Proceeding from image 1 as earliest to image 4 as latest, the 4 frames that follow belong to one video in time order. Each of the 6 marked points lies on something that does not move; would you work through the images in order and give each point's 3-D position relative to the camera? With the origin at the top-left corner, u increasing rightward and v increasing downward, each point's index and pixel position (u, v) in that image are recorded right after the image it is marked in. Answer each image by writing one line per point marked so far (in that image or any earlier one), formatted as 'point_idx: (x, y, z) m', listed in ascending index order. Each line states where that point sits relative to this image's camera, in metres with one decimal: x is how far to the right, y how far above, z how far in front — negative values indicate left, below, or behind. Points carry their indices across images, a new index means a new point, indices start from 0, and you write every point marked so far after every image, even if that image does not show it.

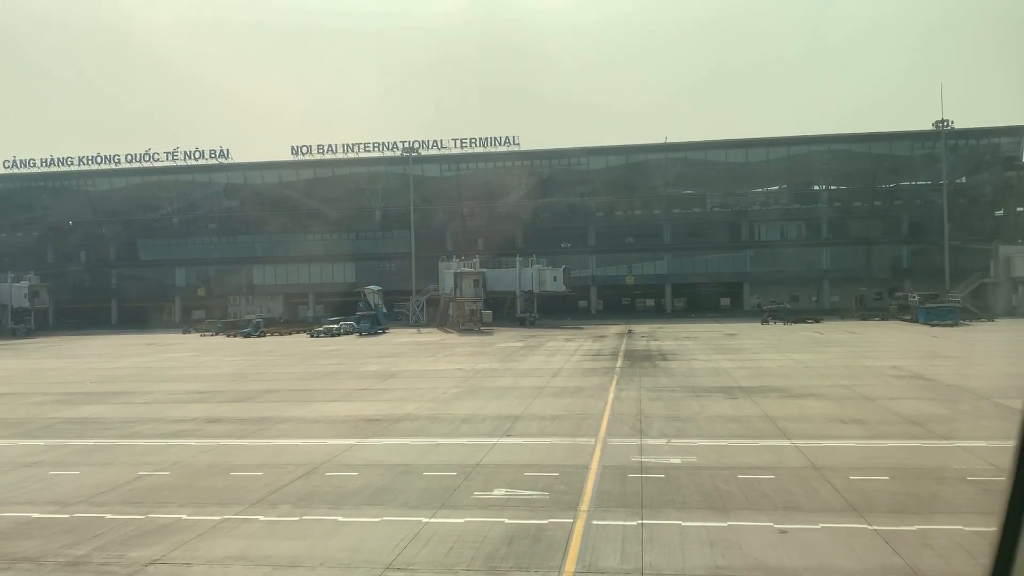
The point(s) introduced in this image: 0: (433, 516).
0: (-1.3, -3.9, +11.7) m
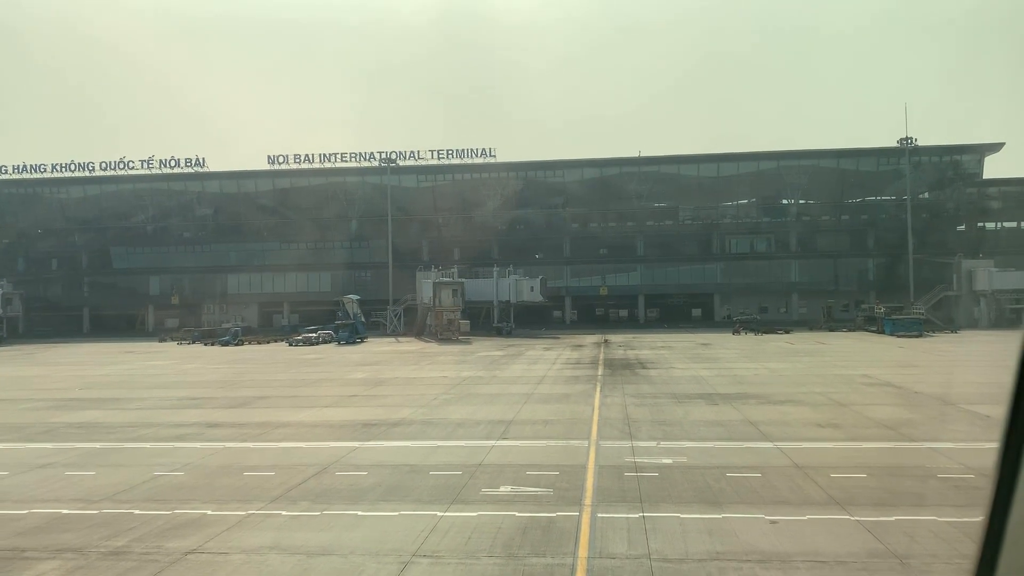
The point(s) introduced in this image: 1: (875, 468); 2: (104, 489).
0: (-1.2, -4.1, +12.5) m
1: (+8.7, -4.3, +16.3) m
2: (-8.1, -4.0, +13.5) m
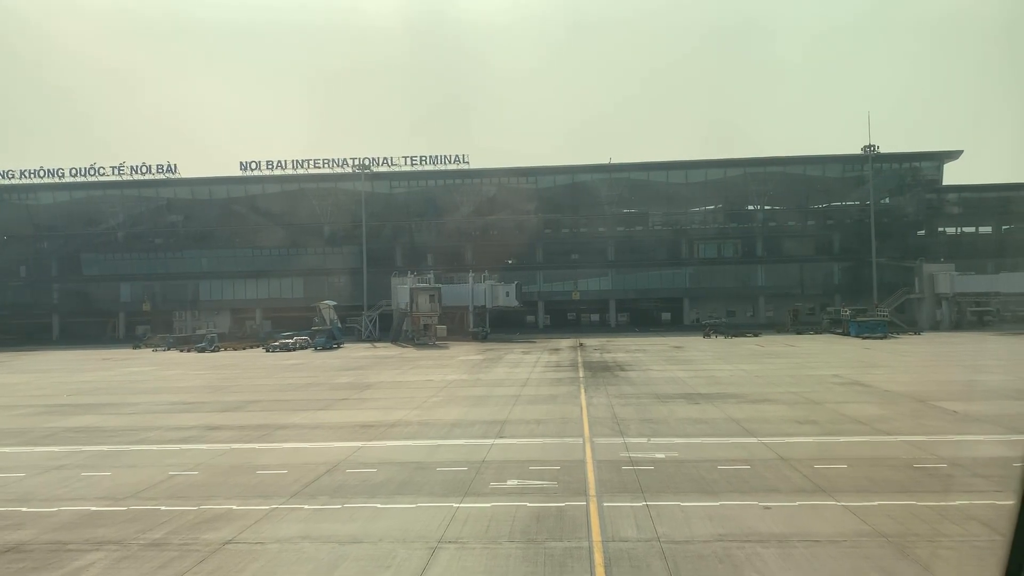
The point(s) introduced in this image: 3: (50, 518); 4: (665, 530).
0: (-1.0, -4.1, +13.1) m
1: (+8.8, -4.4, +17.4) m
2: (-7.9, -4.1, +13.8) m
3: (-8.0, -4.0, +11.7) m
4: (+2.6, -4.1, +11.6) m
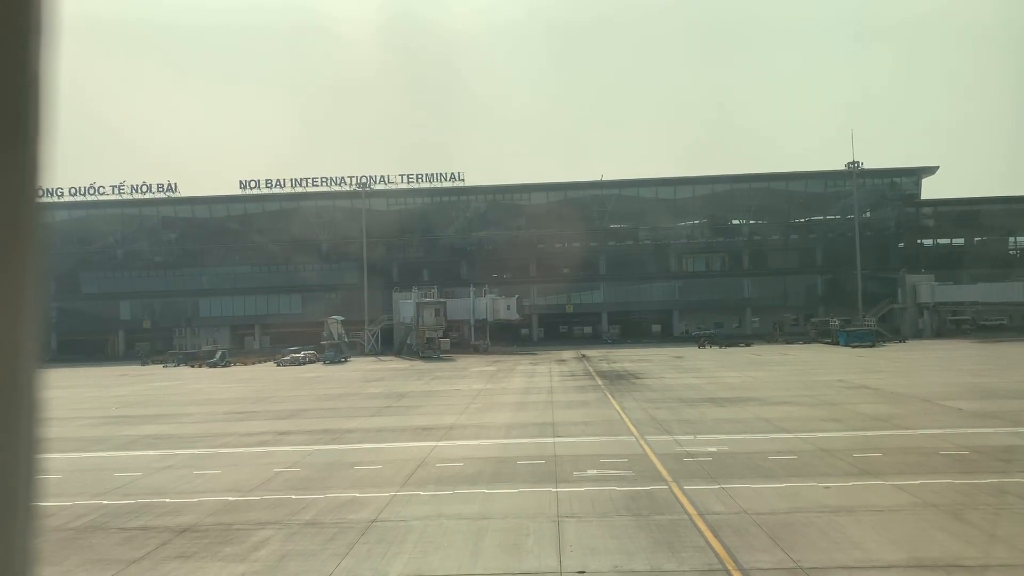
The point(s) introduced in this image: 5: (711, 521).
0: (+1.0, -4.3, +14.6) m
1: (+10.6, -4.5, +19.2) m
2: (-6.0, -4.3, +15.2) m
3: (-6.0, -4.2, +13.0) m
4: (+4.6, -4.2, +13.1) m
5: (+3.5, -4.2, +12.2) m
